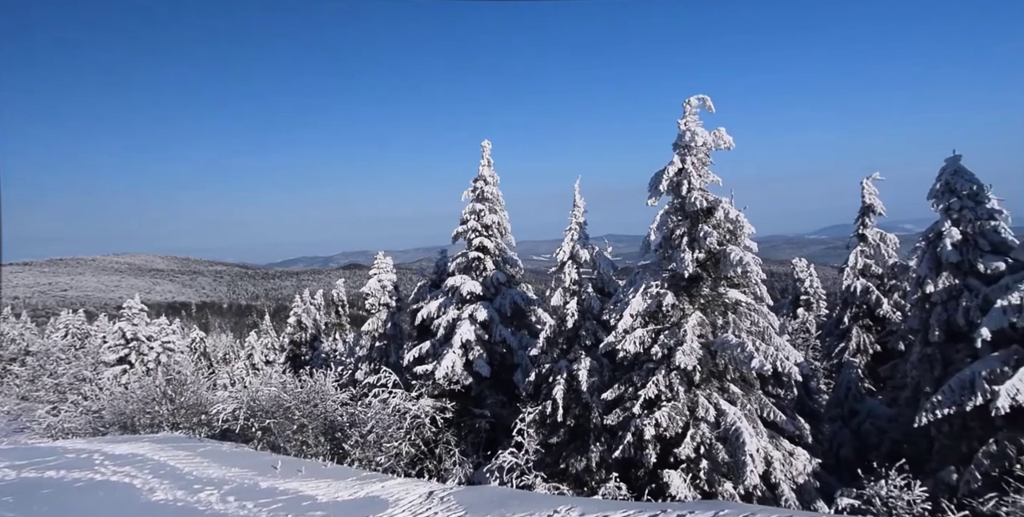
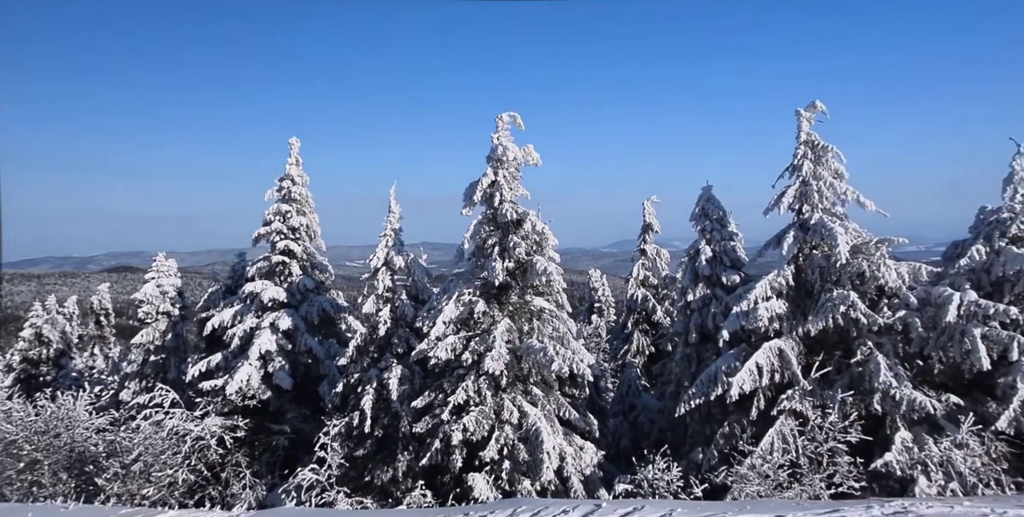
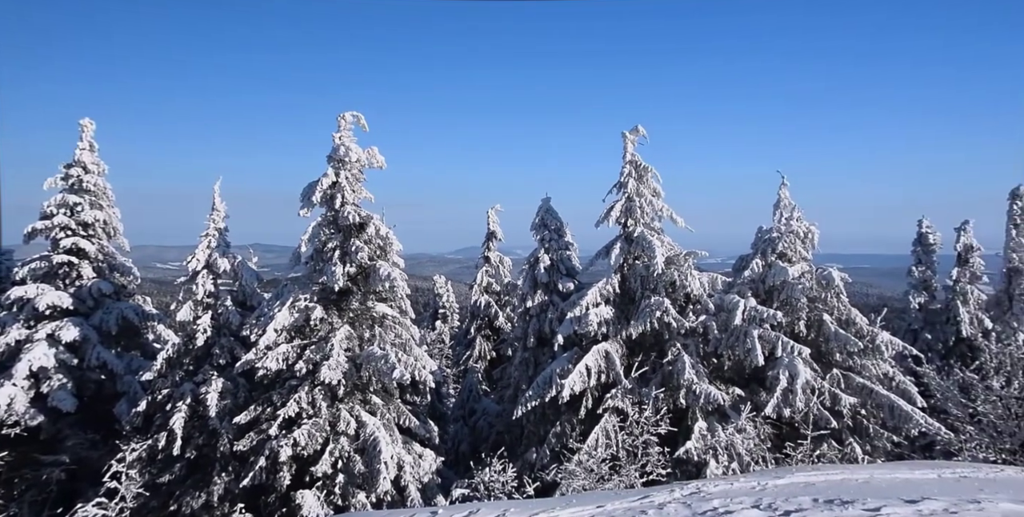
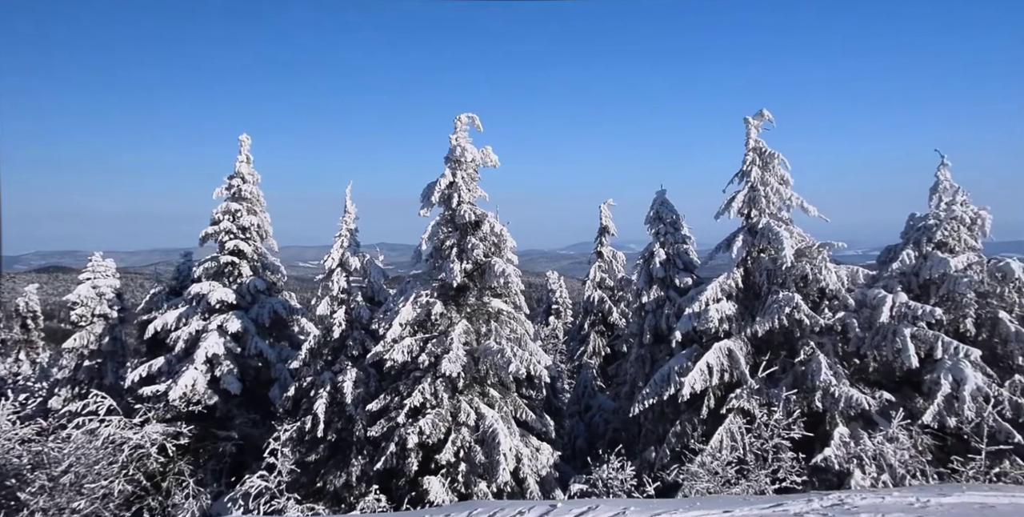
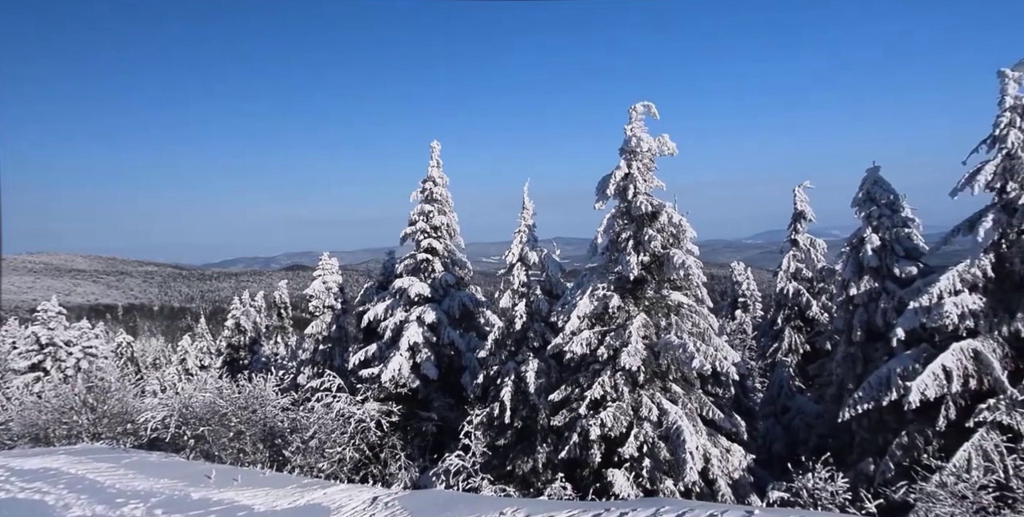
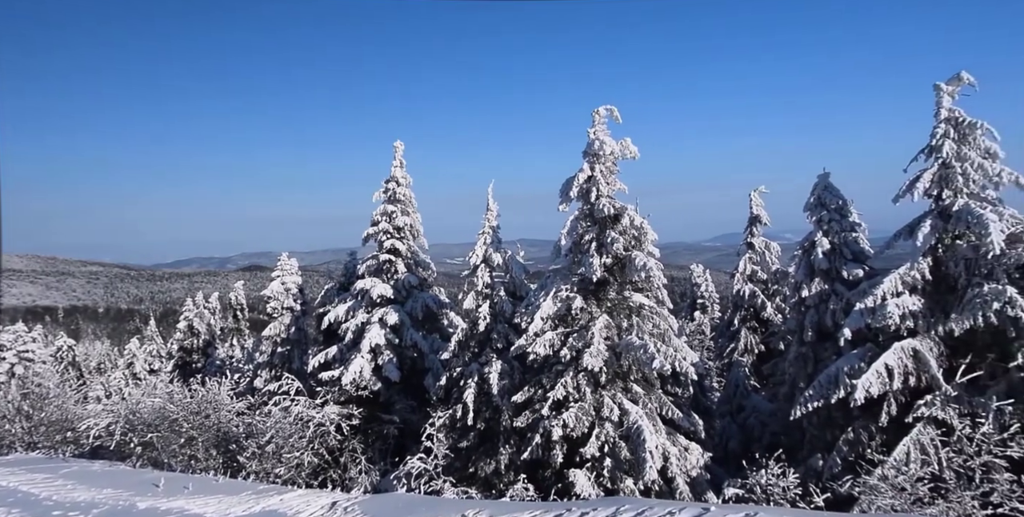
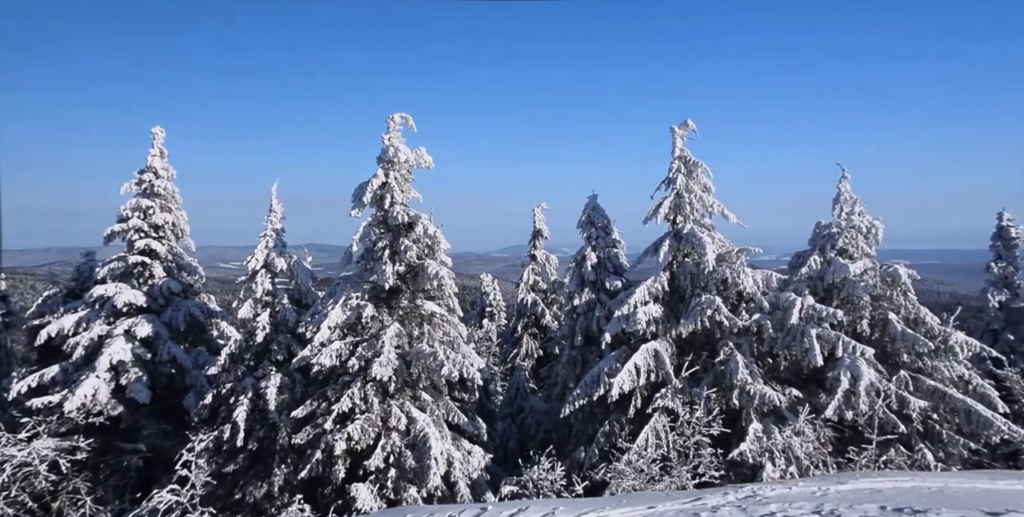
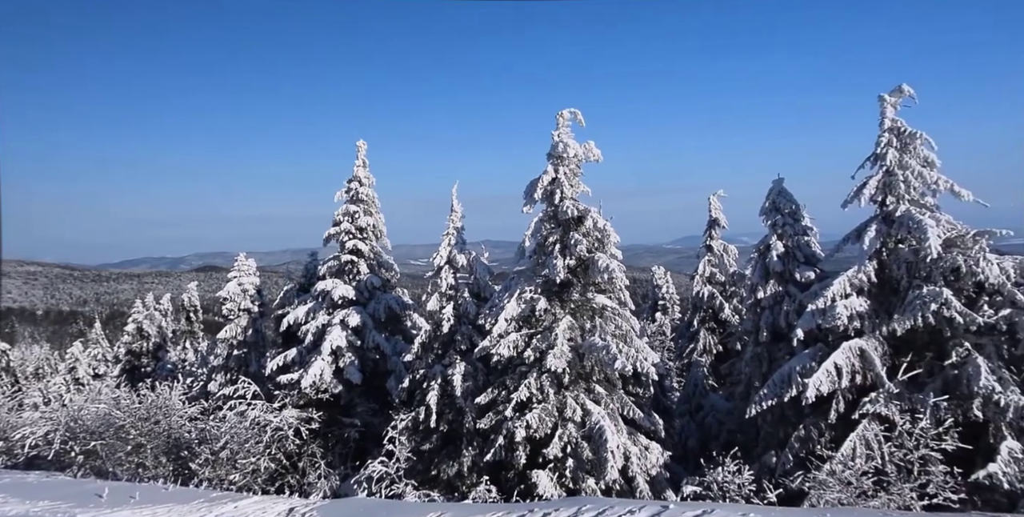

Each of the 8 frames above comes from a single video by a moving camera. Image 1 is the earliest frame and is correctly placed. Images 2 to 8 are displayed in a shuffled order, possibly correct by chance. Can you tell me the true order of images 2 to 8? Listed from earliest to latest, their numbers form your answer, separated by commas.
5, 6, 8, 2, 4, 7, 3
